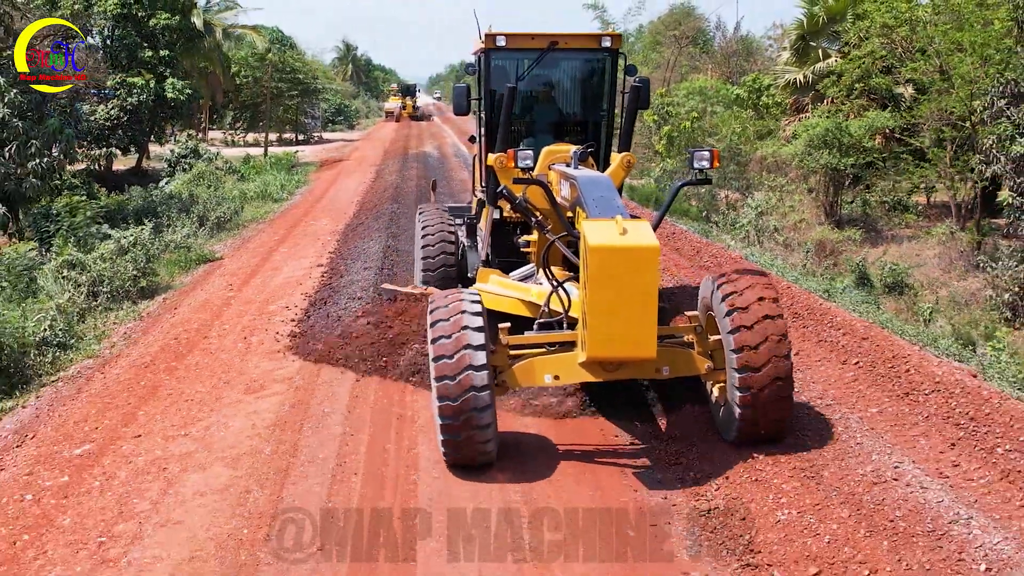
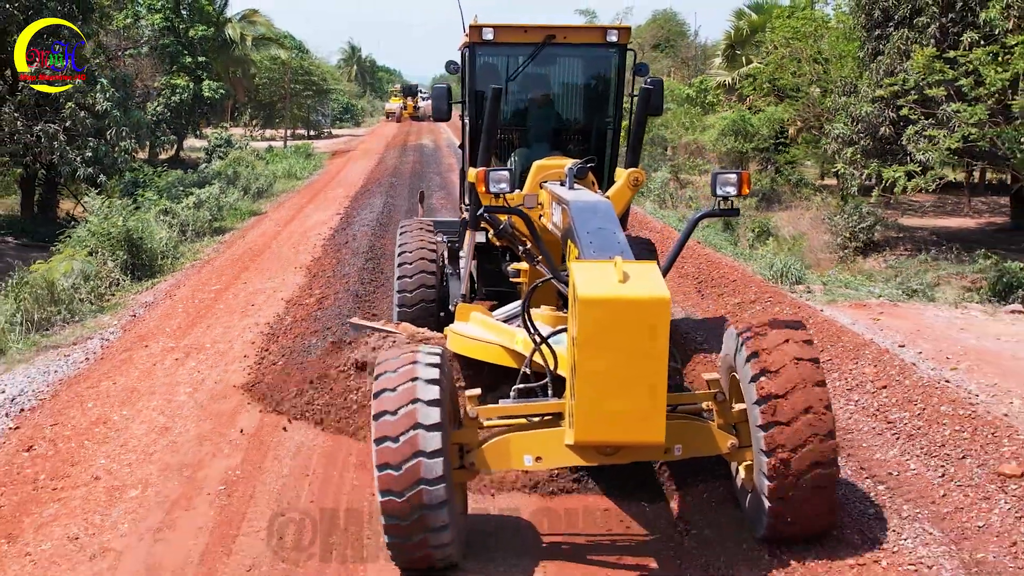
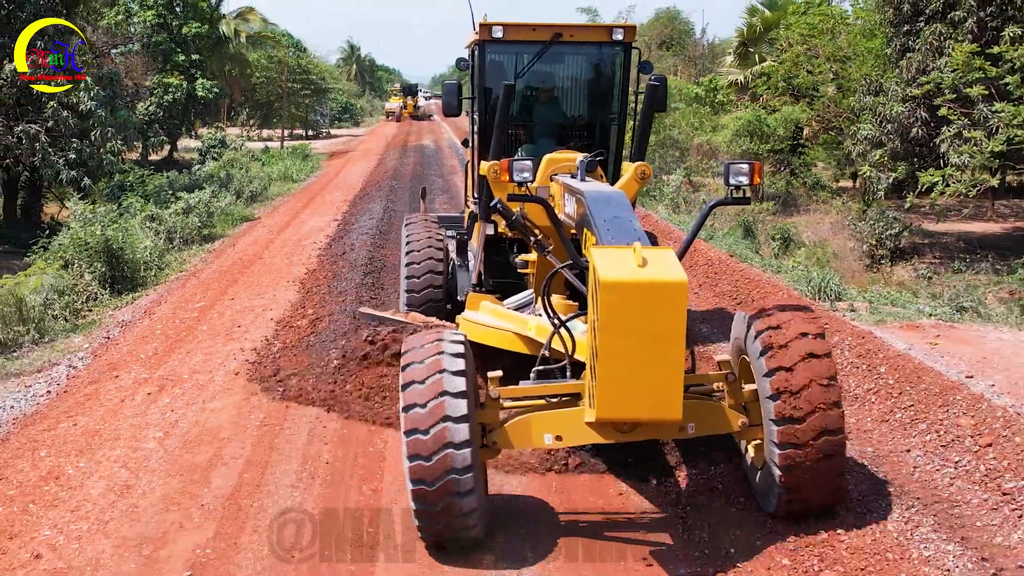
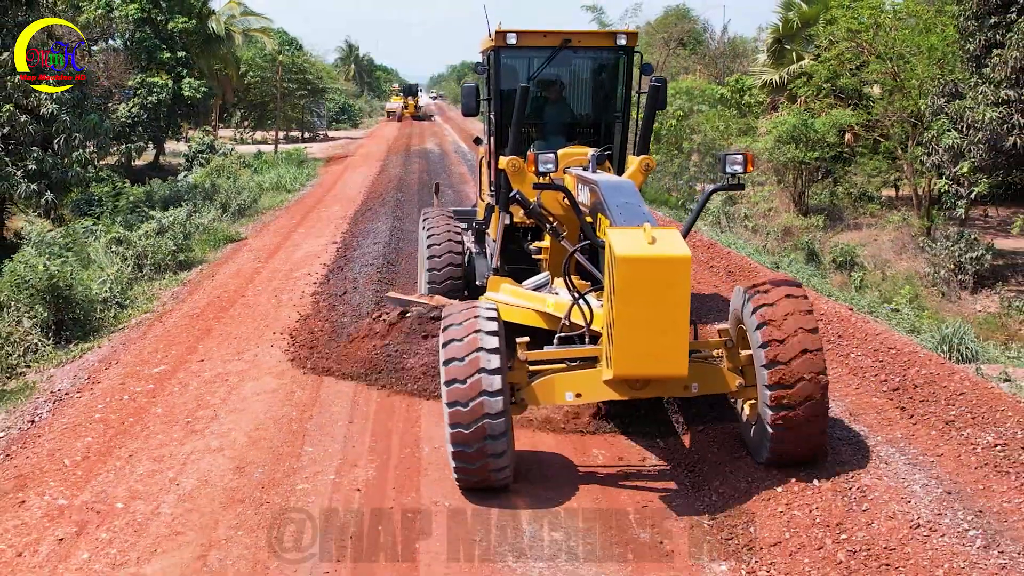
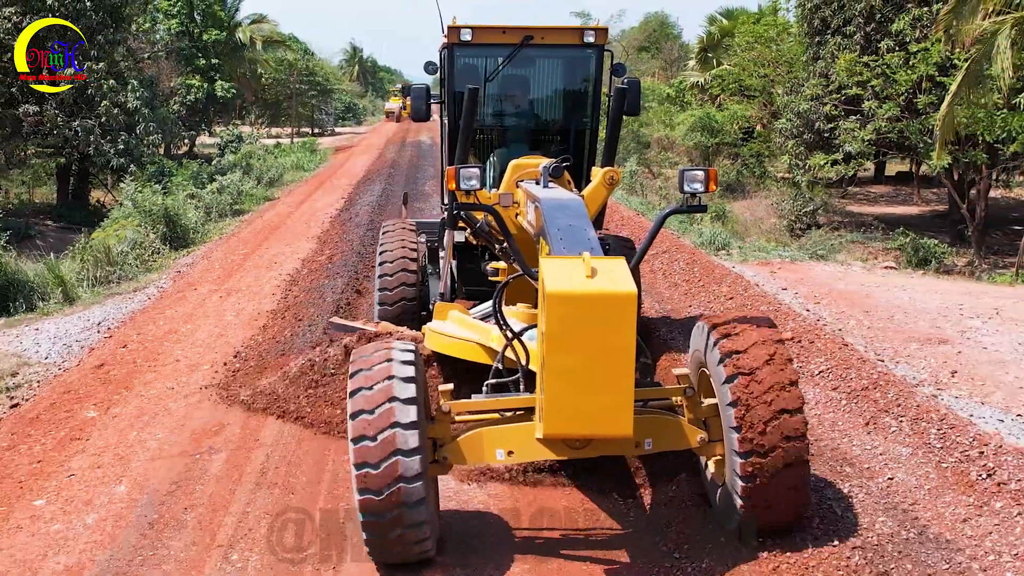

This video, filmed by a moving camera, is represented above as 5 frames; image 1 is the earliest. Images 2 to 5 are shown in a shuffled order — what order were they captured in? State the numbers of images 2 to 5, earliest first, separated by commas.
4, 3, 2, 5
